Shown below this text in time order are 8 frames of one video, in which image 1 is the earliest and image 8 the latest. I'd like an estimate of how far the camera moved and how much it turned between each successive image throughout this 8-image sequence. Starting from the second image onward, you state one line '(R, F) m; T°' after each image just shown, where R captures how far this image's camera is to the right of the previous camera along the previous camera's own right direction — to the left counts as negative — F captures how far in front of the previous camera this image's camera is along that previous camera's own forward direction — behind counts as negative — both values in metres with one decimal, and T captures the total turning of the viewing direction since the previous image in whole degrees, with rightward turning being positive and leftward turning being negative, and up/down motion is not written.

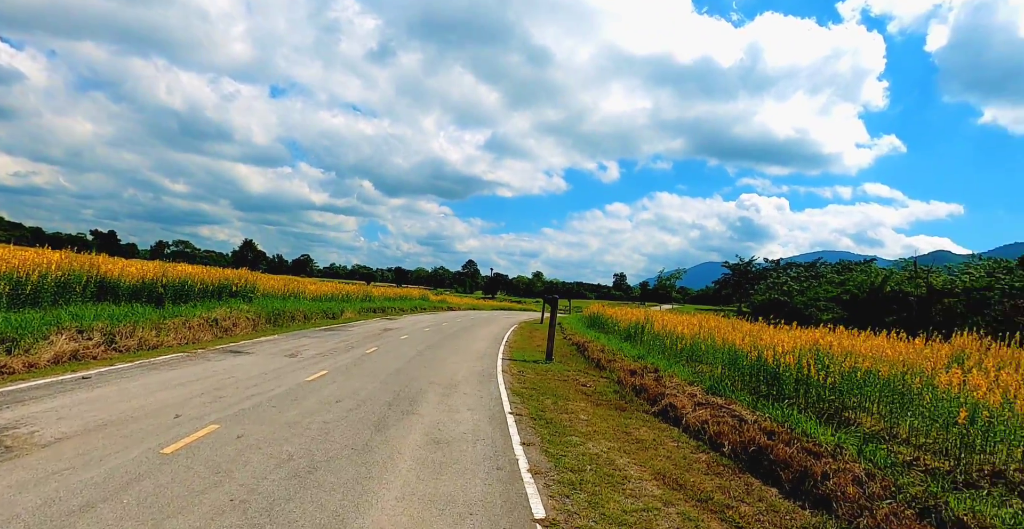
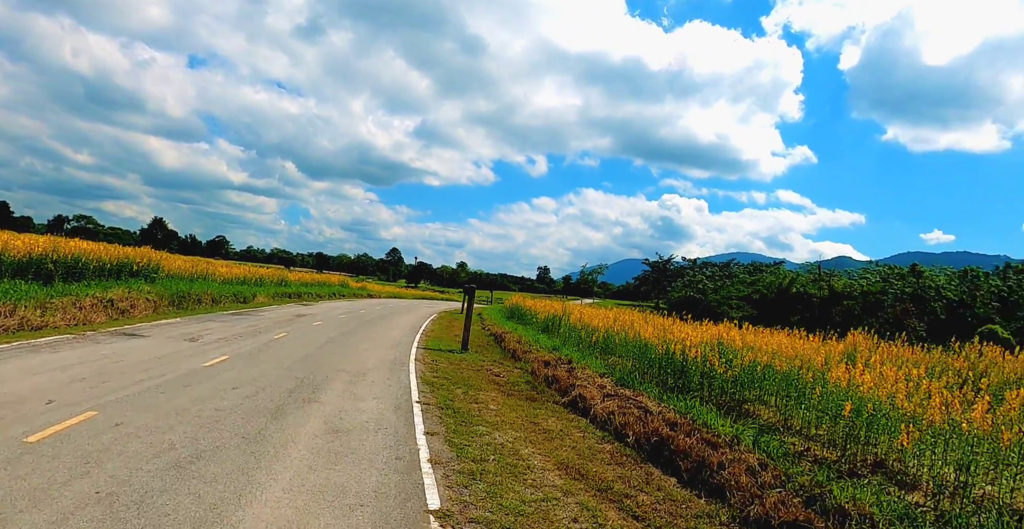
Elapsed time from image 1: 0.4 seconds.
(+0.4, +0.8) m; +8°
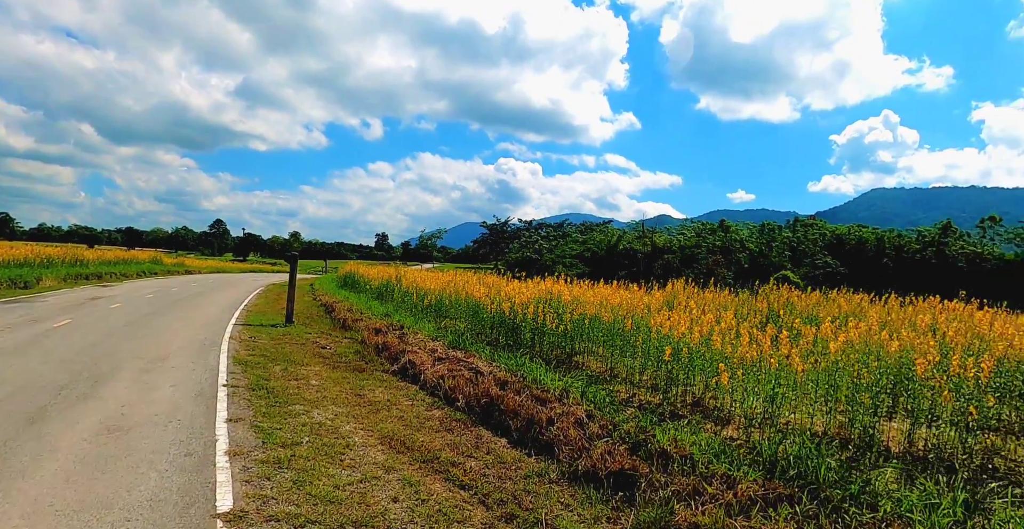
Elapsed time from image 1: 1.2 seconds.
(+0.6, +1.2) m; +17°
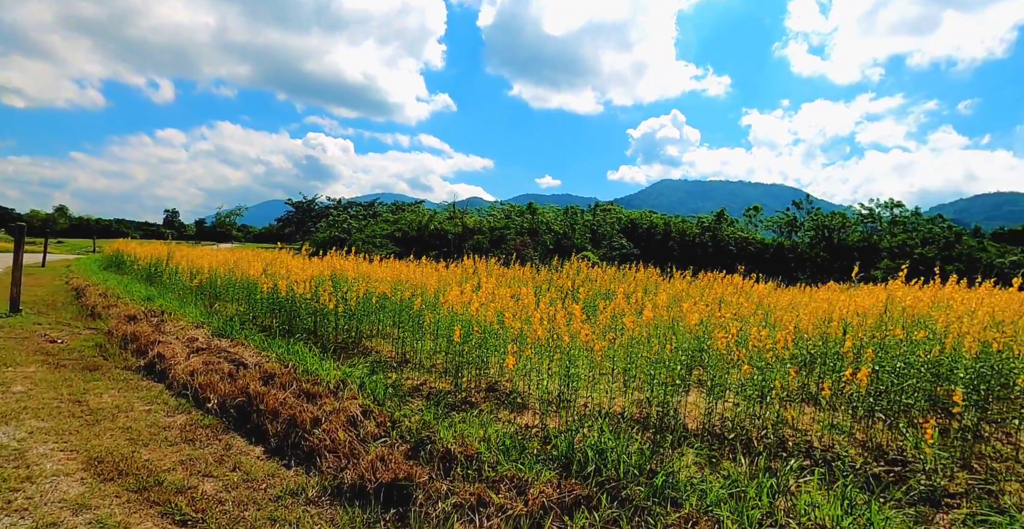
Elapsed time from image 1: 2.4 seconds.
(+0.7, +1.4) m; +20°
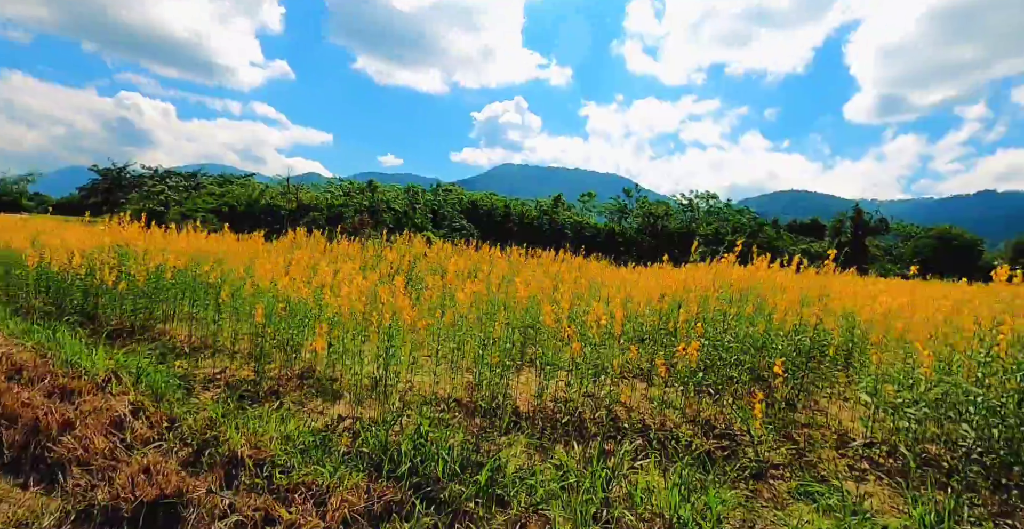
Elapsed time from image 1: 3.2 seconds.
(+0.3, +0.6) m; +16°
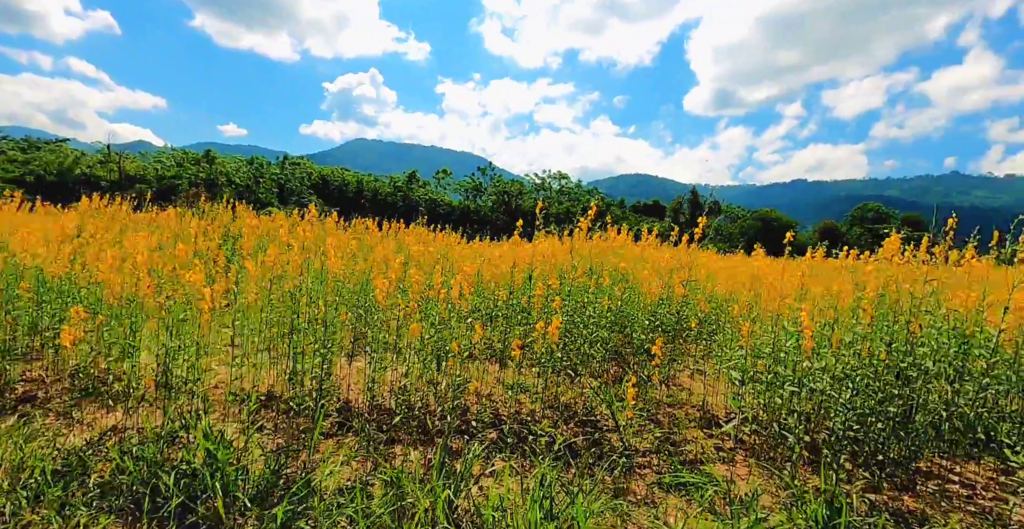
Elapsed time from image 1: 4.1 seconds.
(+0.1, +0.6) m; +16°
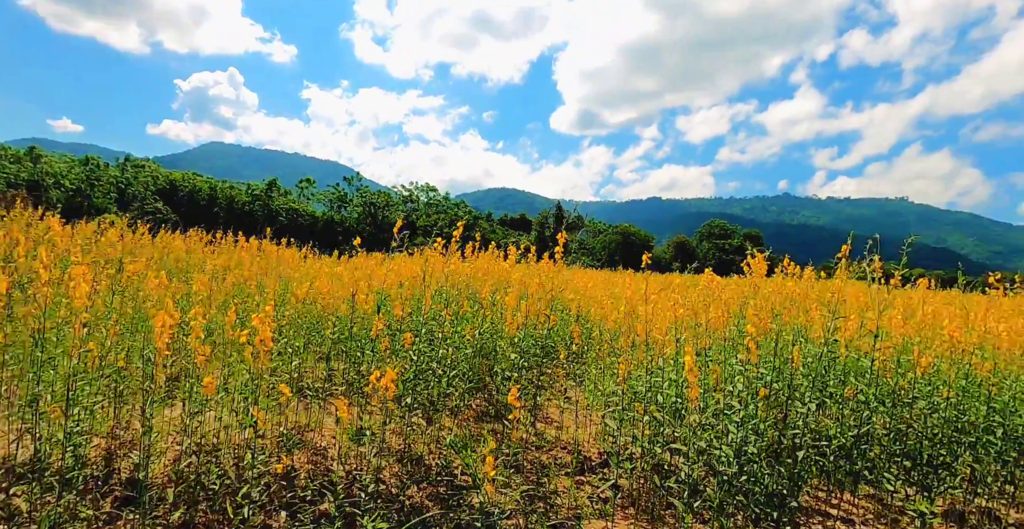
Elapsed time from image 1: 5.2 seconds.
(+0.1, +0.4) m; +14°
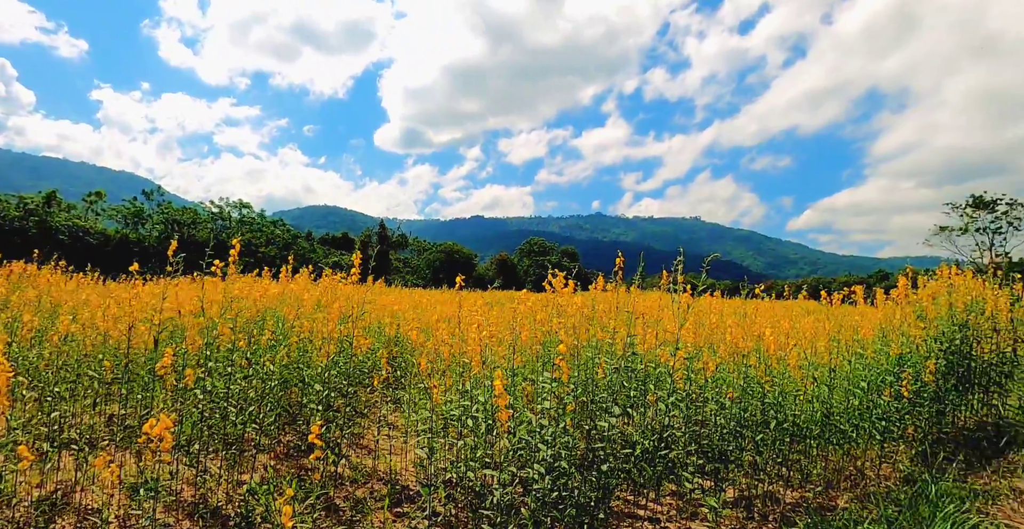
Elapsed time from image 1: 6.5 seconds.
(+0.2, +0.1) m; +15°
